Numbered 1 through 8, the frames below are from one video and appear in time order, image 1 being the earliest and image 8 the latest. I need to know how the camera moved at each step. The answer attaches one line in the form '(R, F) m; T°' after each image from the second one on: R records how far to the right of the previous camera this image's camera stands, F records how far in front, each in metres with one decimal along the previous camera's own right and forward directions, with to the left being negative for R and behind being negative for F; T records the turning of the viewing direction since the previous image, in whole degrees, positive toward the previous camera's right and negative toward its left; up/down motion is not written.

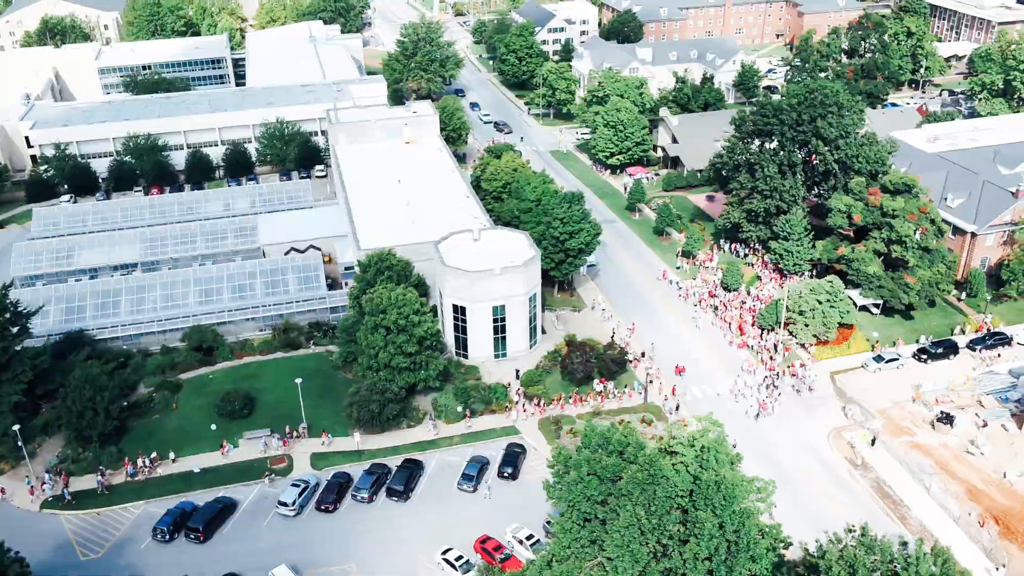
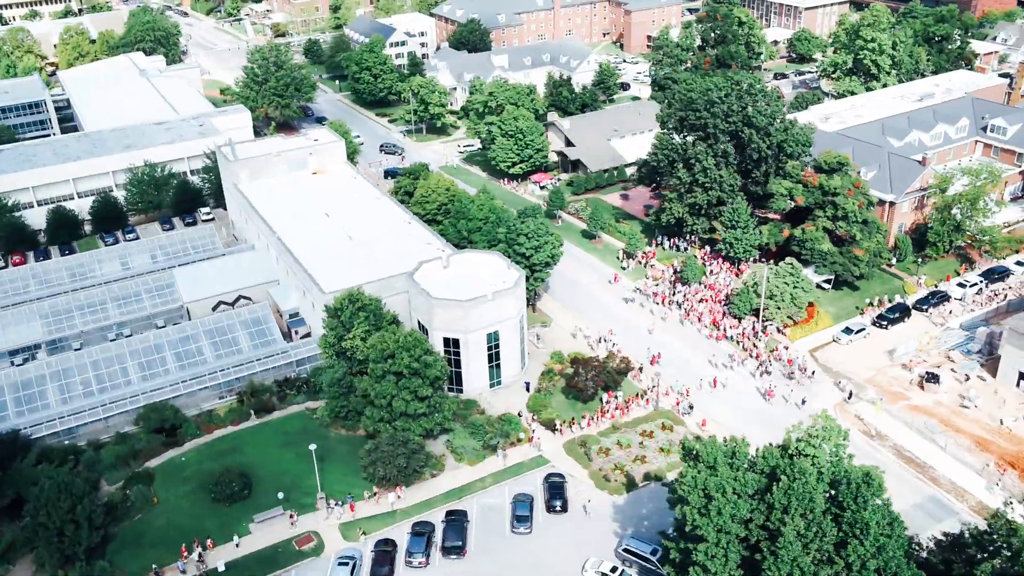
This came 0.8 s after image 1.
(-11.0, +3.7) m; +13°
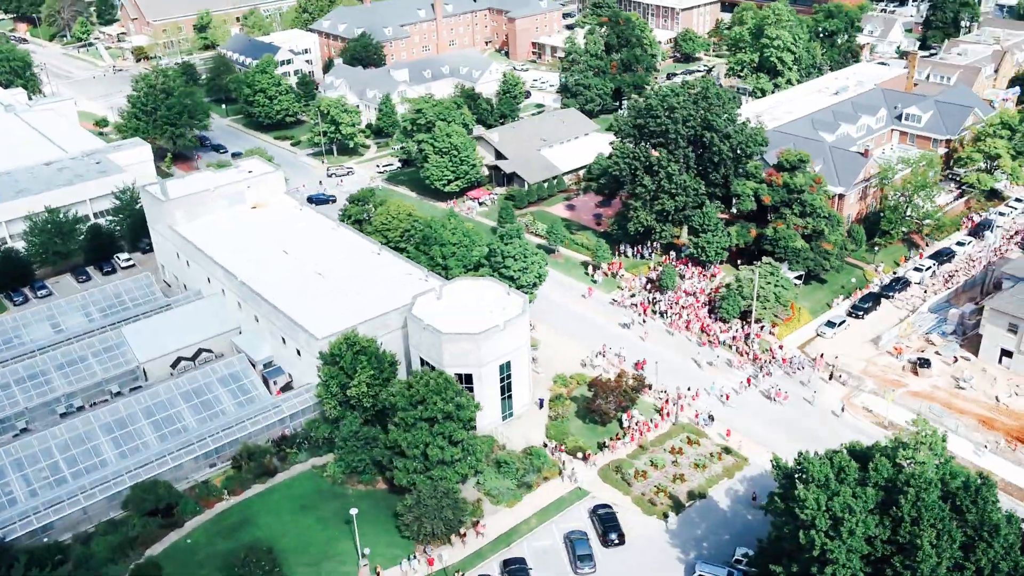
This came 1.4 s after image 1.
(-8.5, +3.1) m; +9°
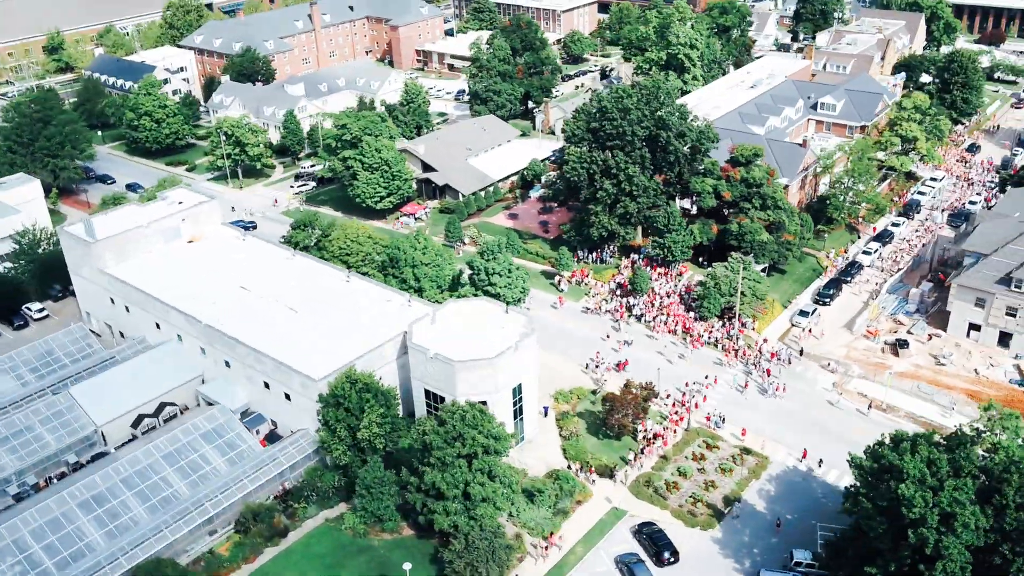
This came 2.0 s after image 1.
(-7.9, +3.0) m; +9°
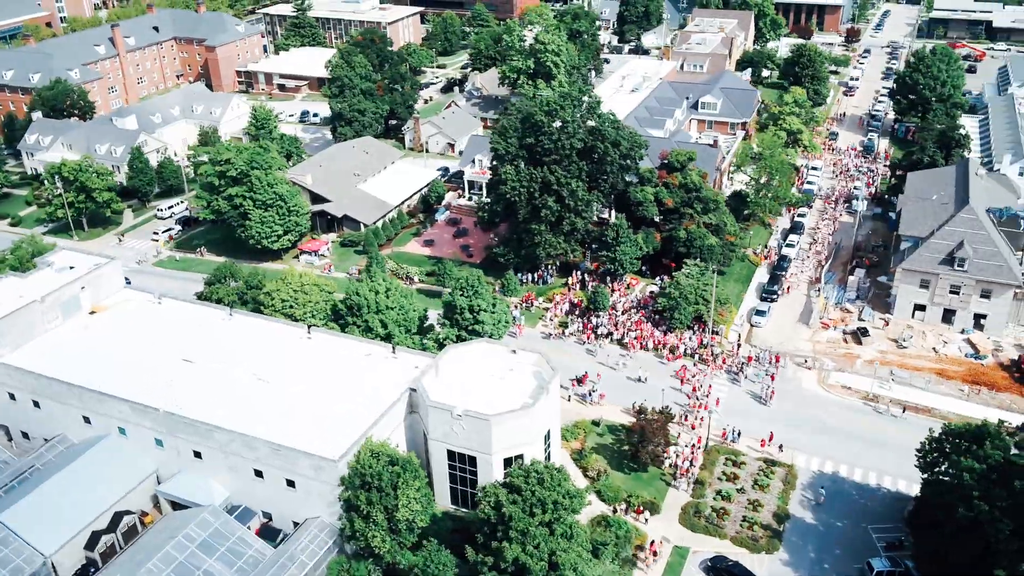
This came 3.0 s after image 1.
(-11.0, +5.4) m; +14°
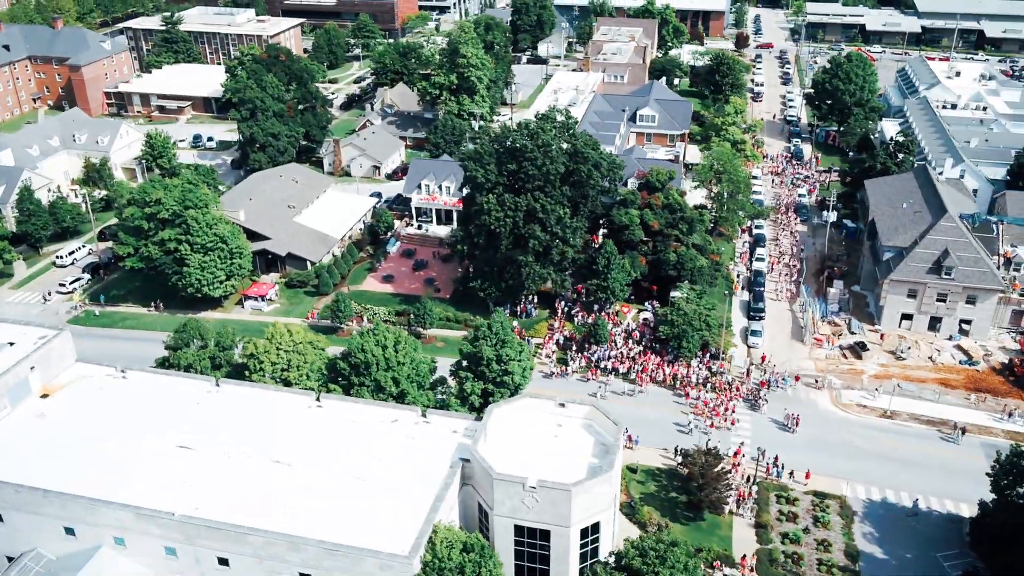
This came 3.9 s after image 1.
(-9.0, +4.9) m; +10°
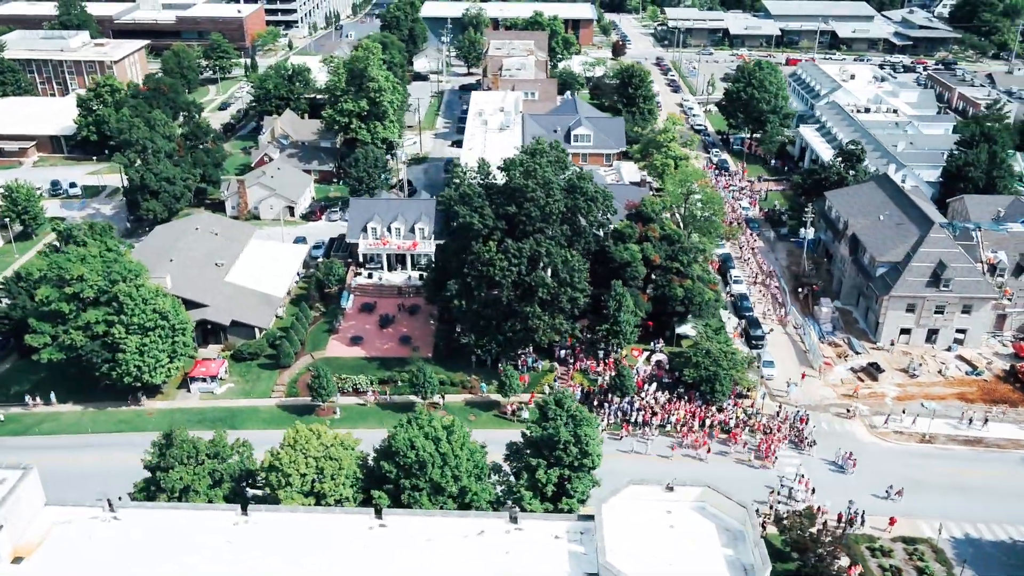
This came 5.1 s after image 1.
(-10.8, +7.1) m; +11°
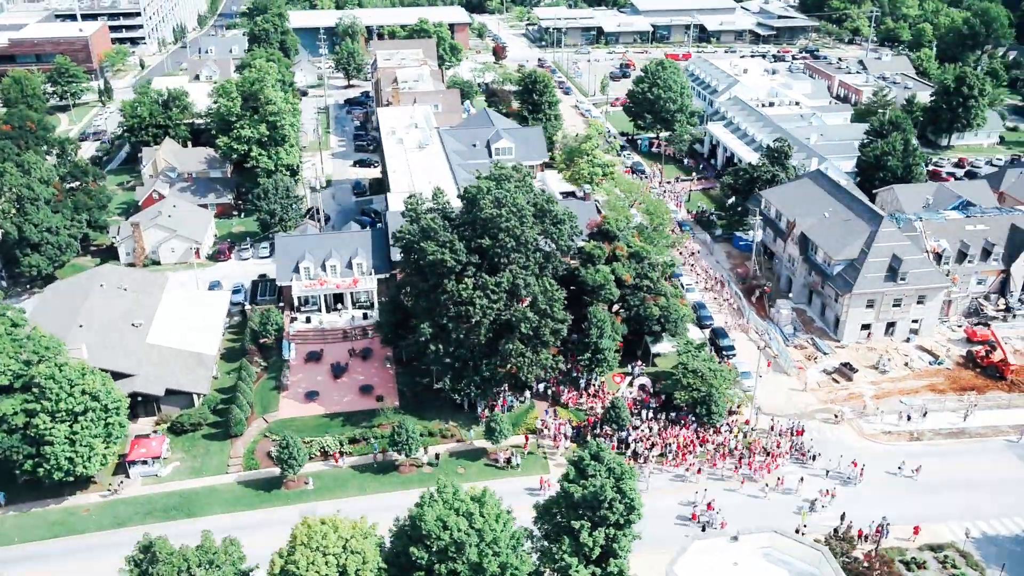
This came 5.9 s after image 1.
(-6.7, +4.4) m; +9°
